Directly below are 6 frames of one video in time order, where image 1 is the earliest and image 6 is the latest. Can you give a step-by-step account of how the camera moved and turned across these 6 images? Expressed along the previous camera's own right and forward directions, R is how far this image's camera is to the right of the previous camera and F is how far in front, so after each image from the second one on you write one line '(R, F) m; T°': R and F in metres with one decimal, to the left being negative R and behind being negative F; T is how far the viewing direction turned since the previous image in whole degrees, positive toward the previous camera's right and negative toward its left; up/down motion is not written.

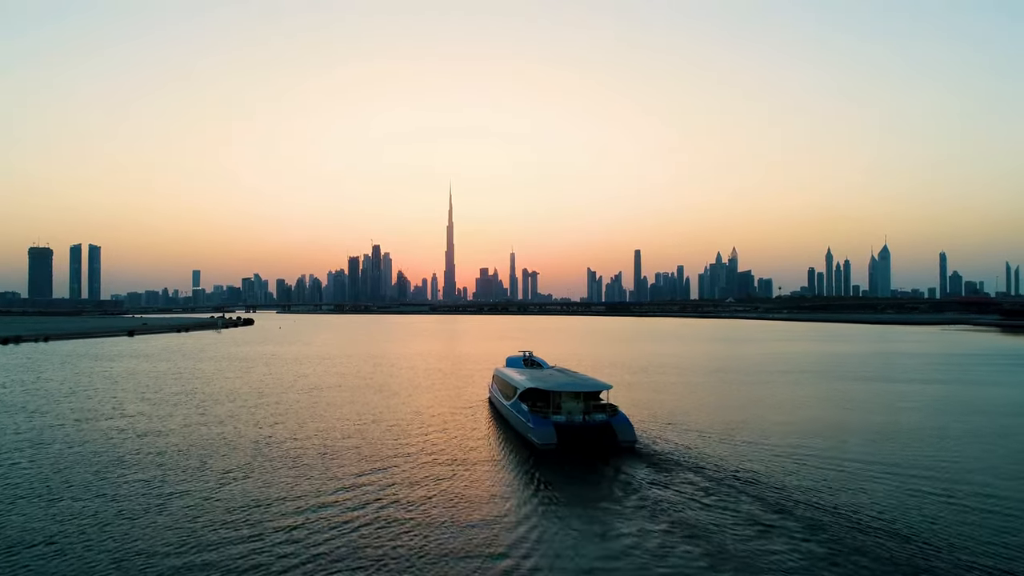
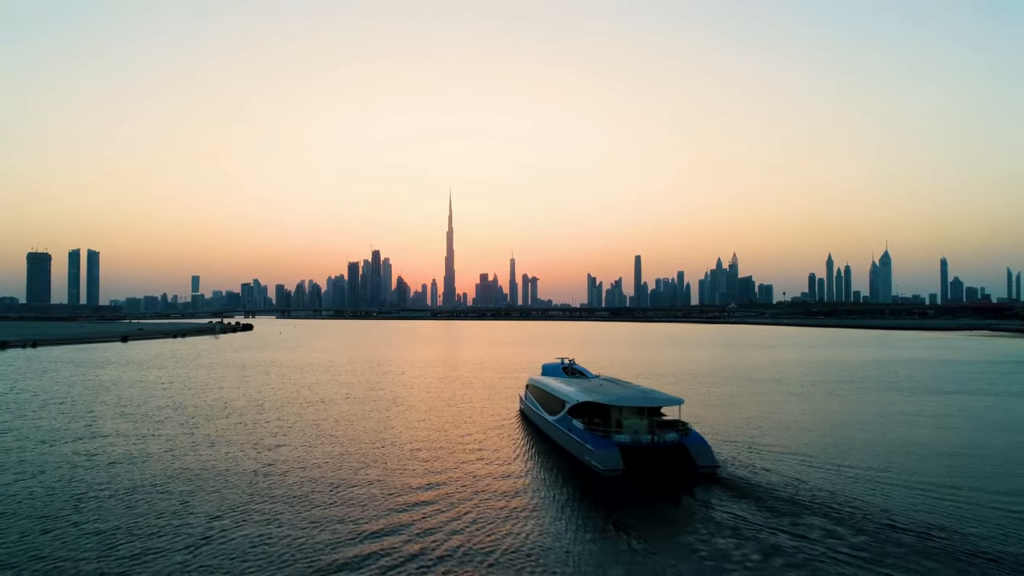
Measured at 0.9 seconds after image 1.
(-2.1, +5.4) m; 0°
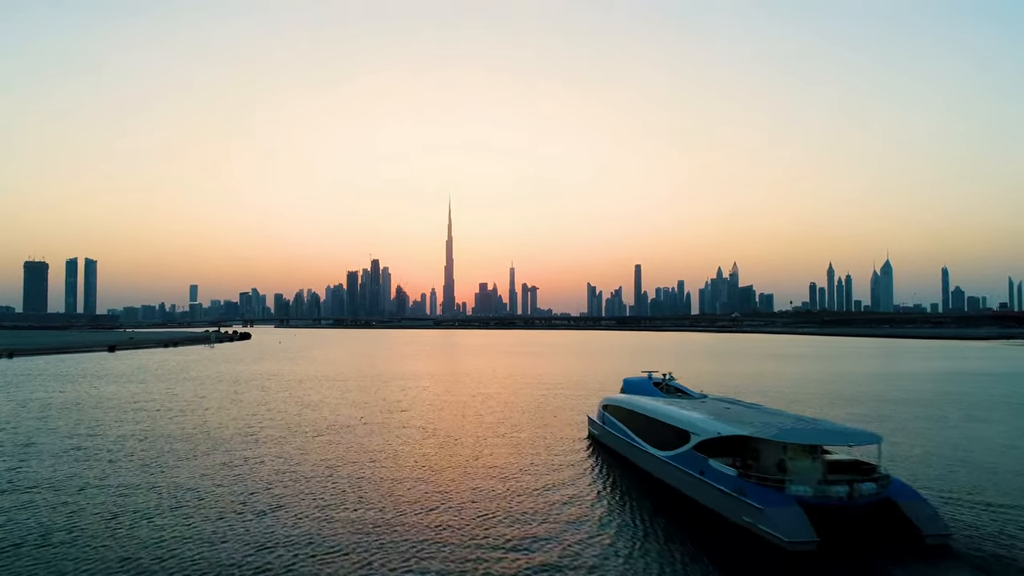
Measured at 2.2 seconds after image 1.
(-3.2, +8.8) m; 0°
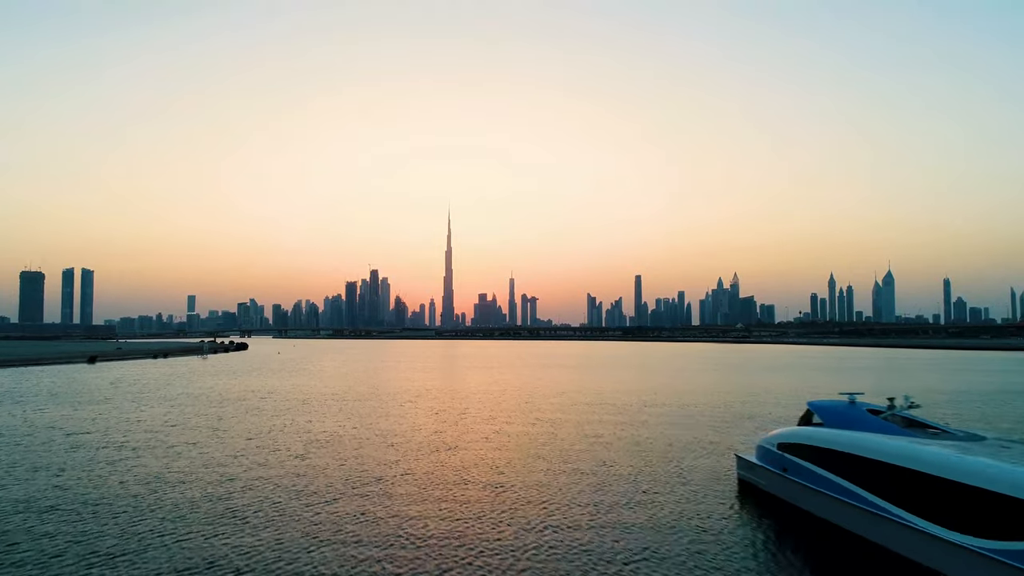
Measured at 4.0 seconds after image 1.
(-3.8, +10.8) m; 0°
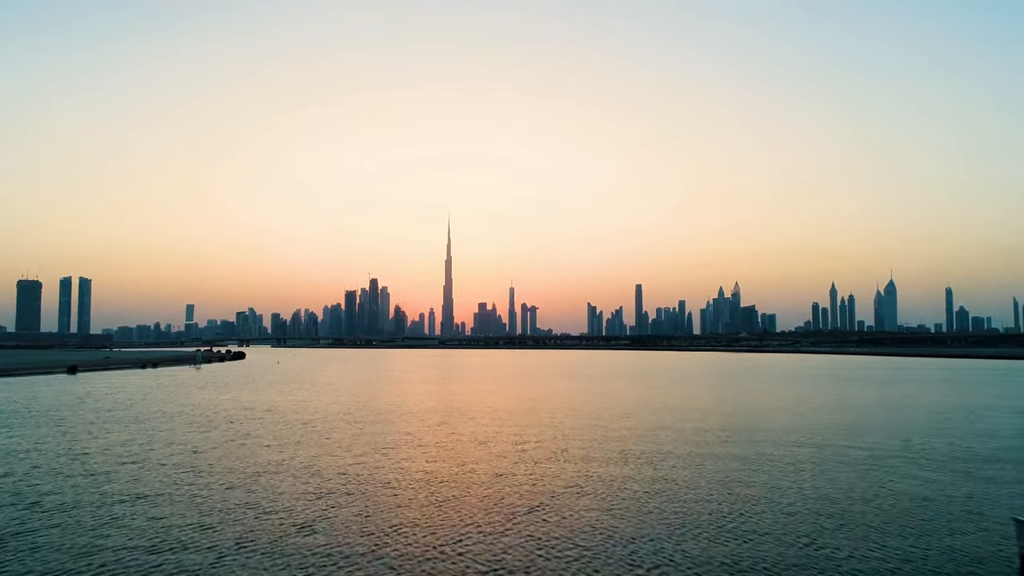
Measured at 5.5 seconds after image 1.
(-3.1, +9.0) m; 0°
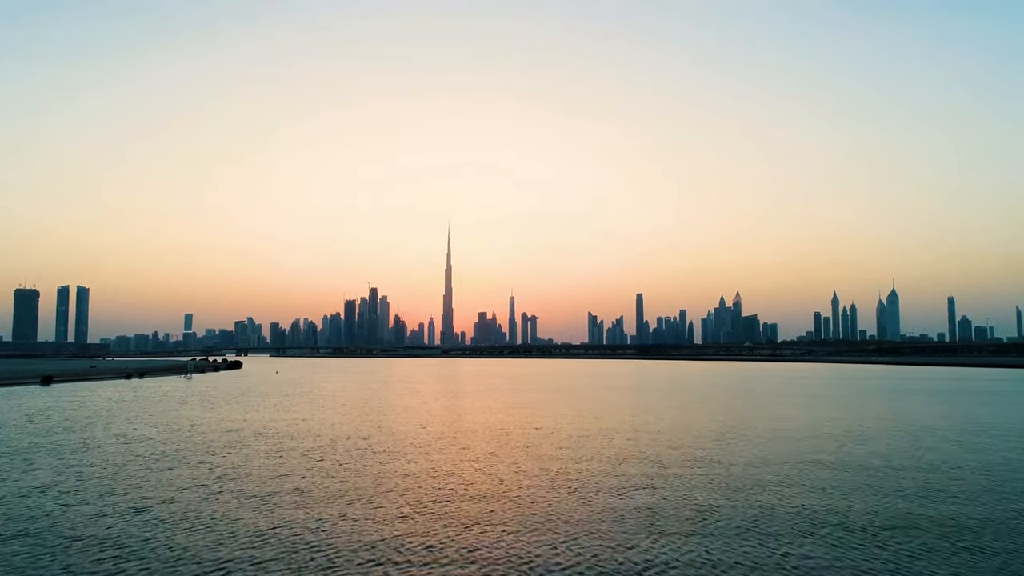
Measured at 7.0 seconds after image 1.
(-3.1, +9.5) m; 0°
